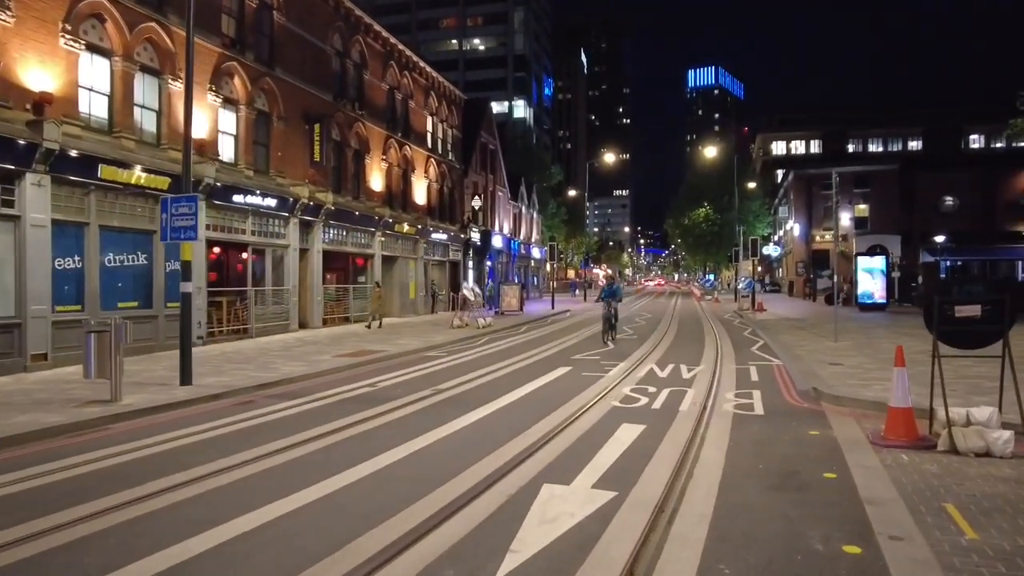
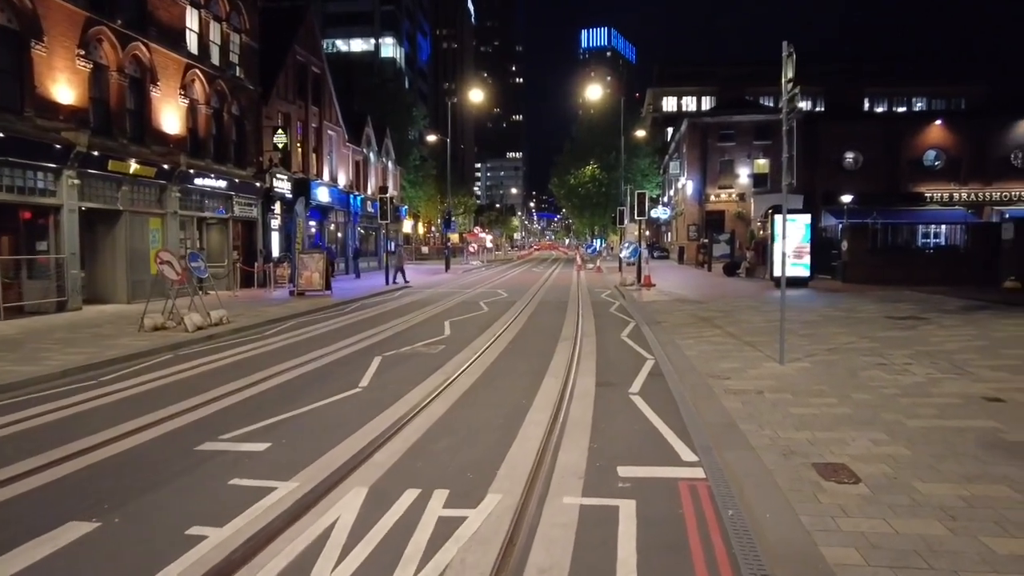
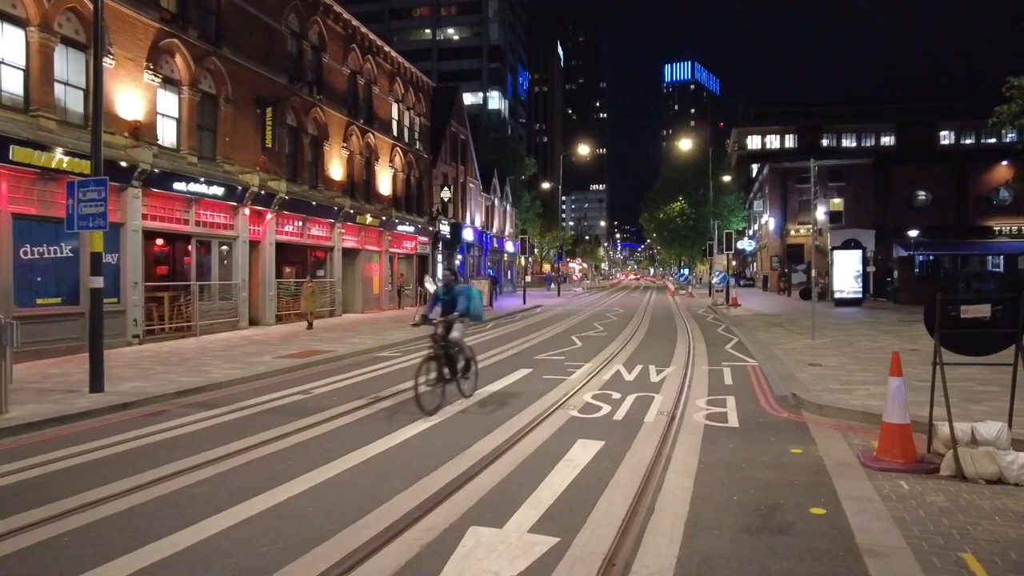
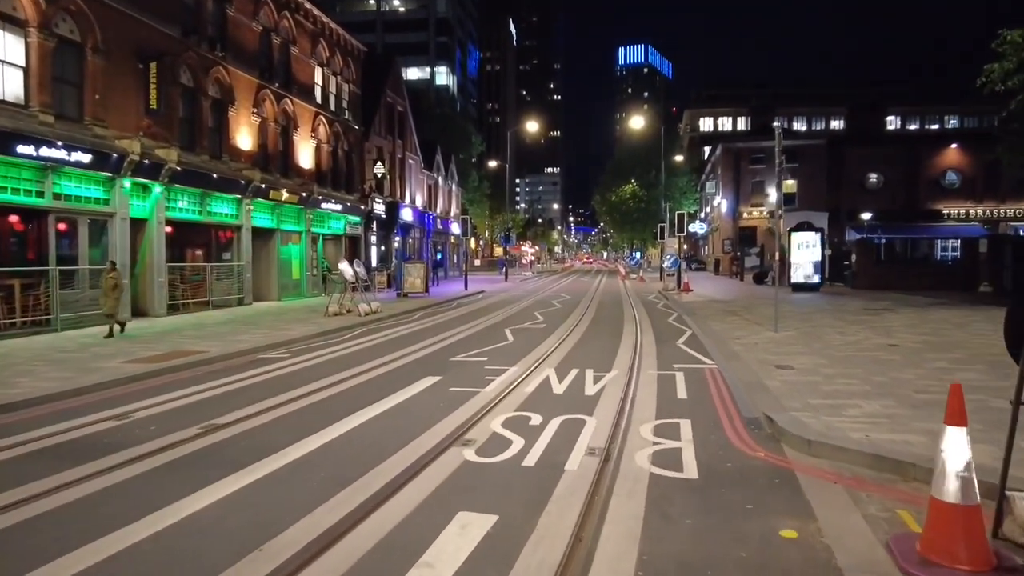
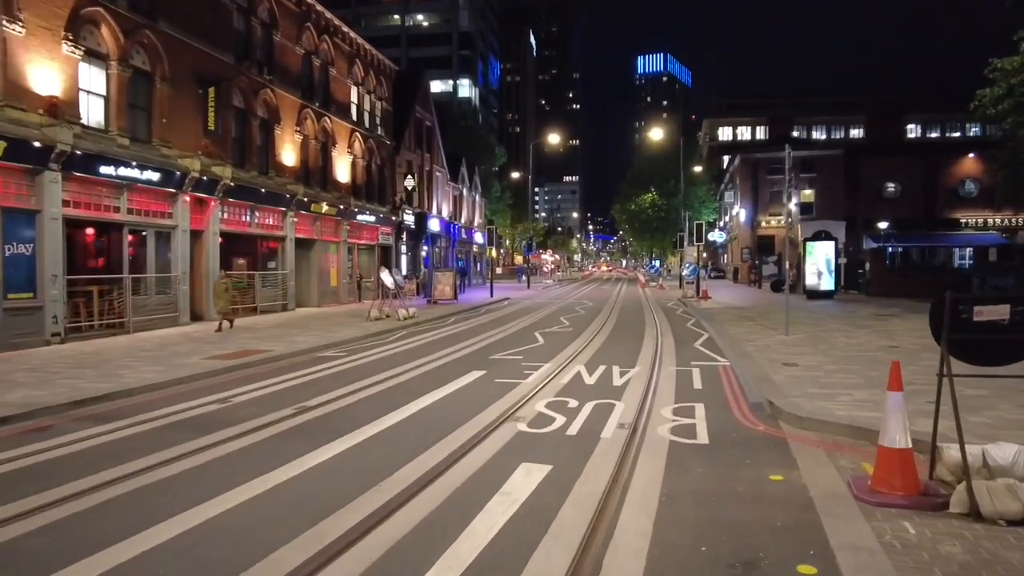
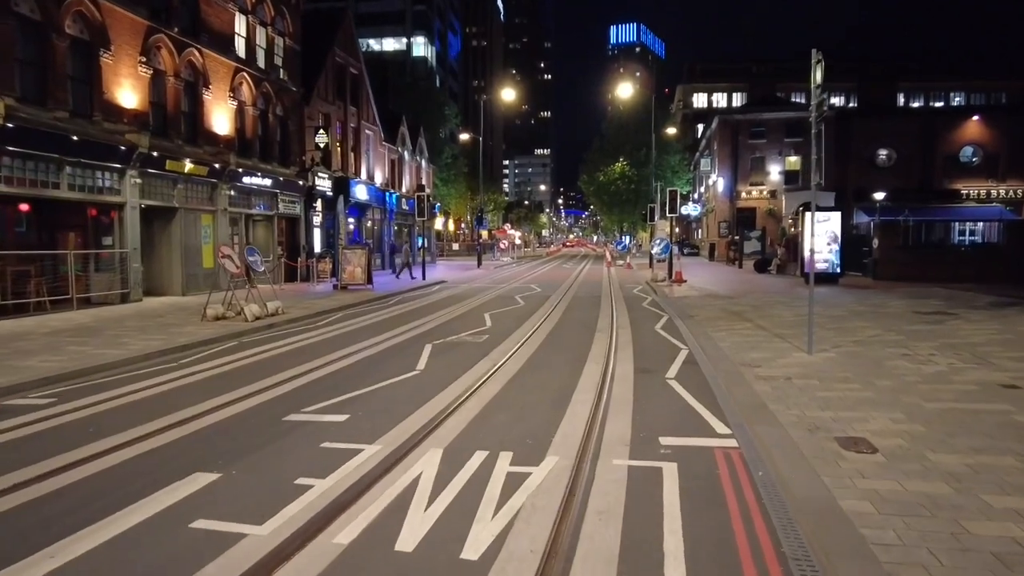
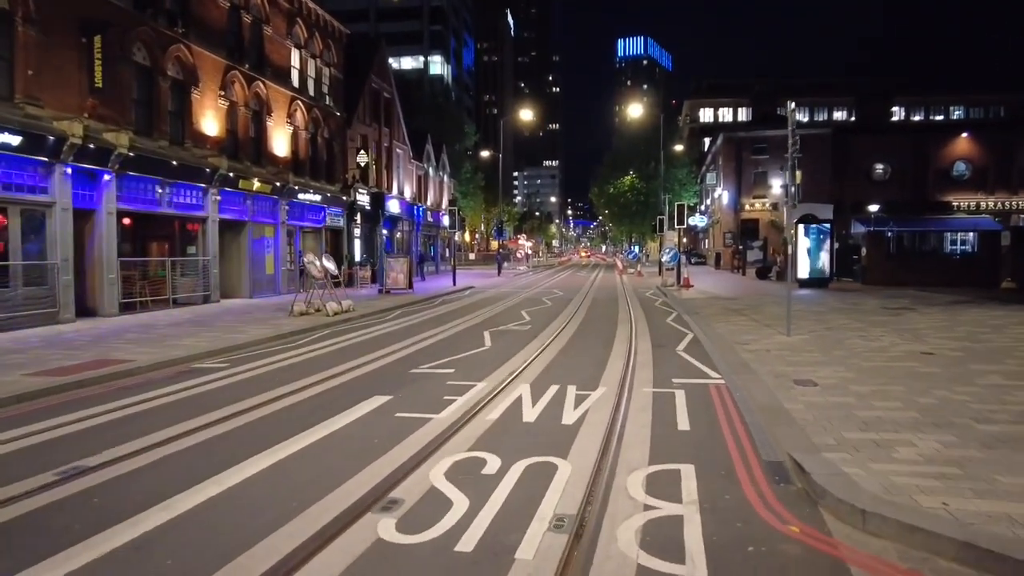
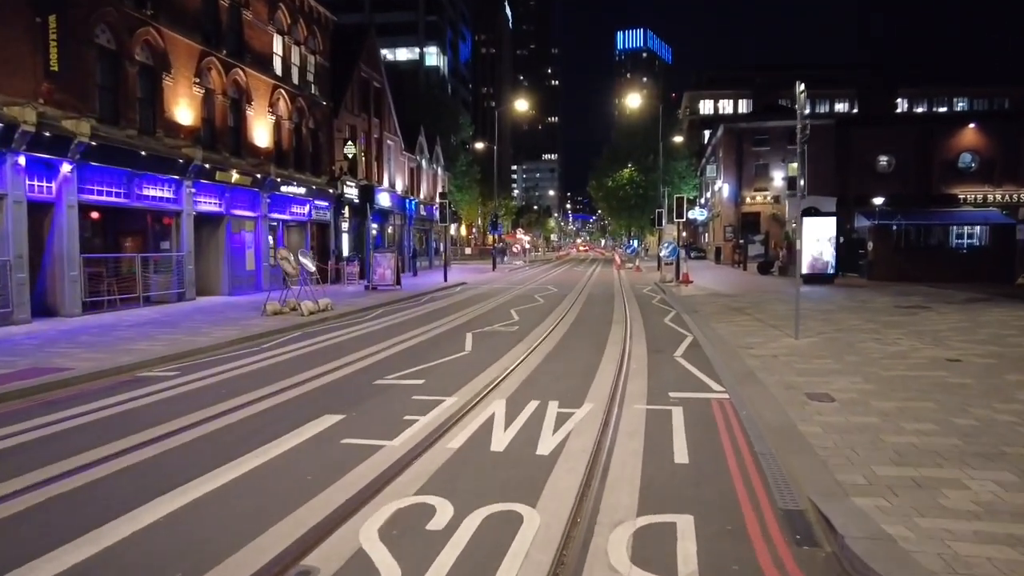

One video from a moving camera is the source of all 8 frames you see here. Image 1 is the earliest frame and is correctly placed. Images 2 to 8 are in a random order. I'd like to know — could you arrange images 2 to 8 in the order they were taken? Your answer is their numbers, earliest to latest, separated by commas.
3, 5, 4, 7, 8, 6, 2
